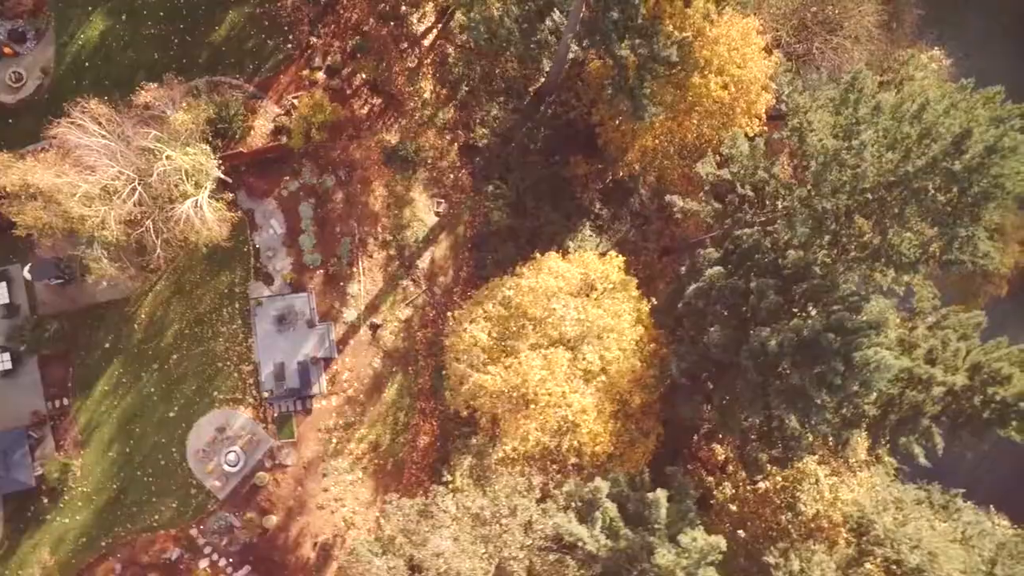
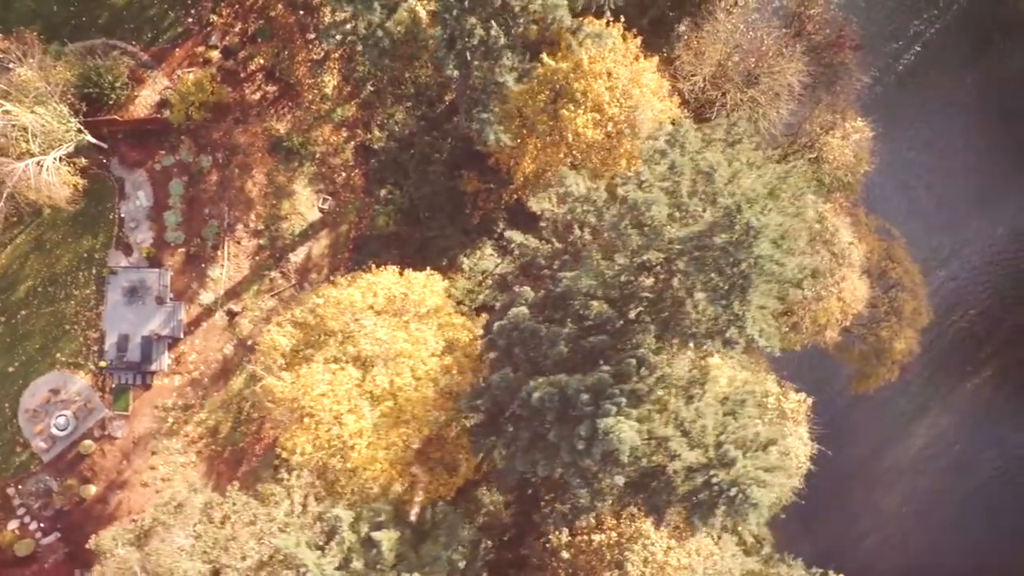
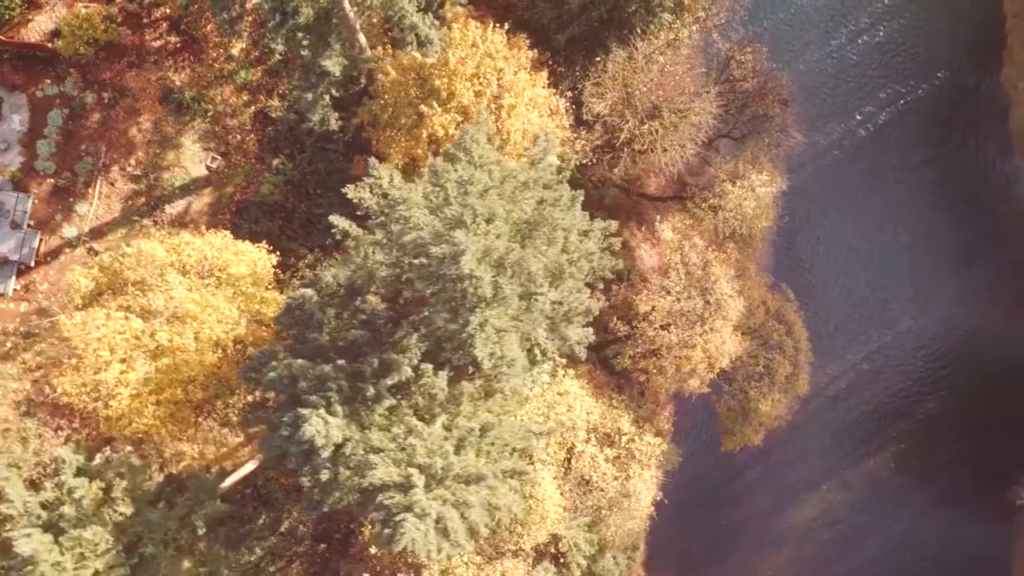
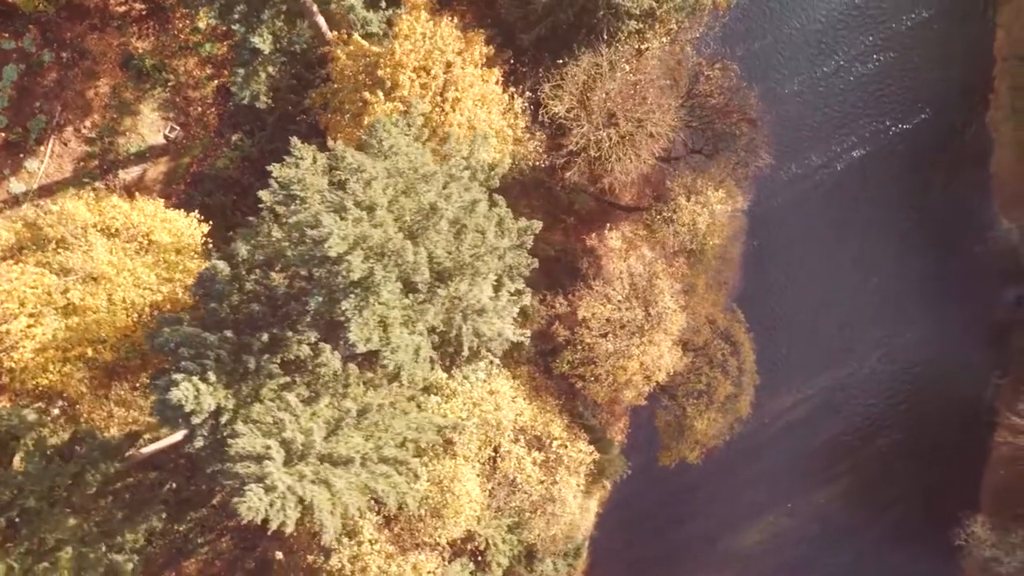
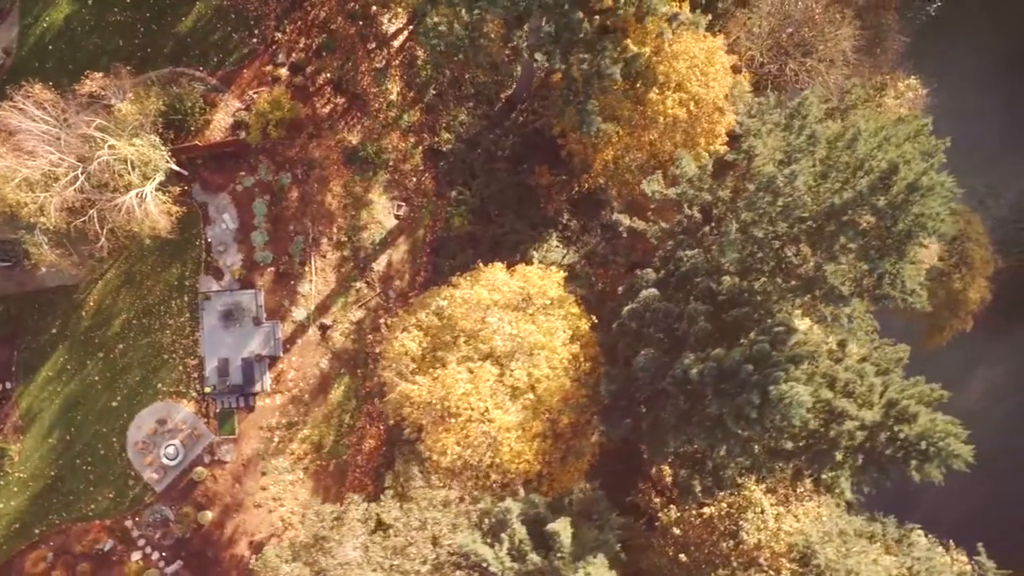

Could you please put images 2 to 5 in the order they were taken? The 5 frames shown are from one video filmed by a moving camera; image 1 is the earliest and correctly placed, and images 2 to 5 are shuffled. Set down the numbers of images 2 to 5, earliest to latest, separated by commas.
5, 2, 3, 4
